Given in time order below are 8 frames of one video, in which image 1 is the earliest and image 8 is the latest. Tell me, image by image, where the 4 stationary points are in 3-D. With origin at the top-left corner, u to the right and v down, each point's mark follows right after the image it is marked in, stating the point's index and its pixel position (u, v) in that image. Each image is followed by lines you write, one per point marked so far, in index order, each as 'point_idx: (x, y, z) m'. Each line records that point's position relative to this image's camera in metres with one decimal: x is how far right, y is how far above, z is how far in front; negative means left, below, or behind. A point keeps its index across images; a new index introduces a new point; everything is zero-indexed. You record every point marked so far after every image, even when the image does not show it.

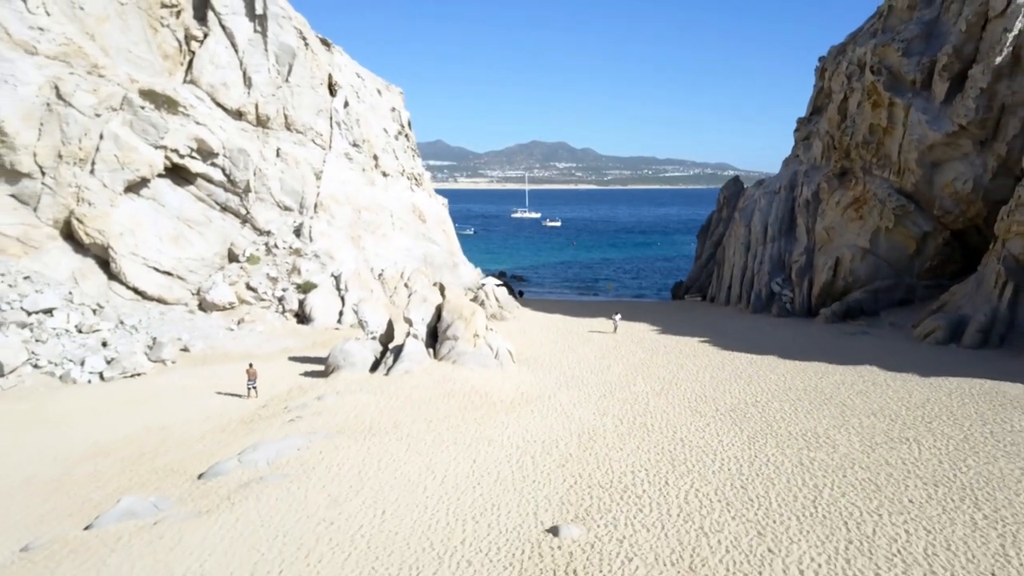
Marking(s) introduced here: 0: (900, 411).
0: (+9.2, -2.9, +16.6) m
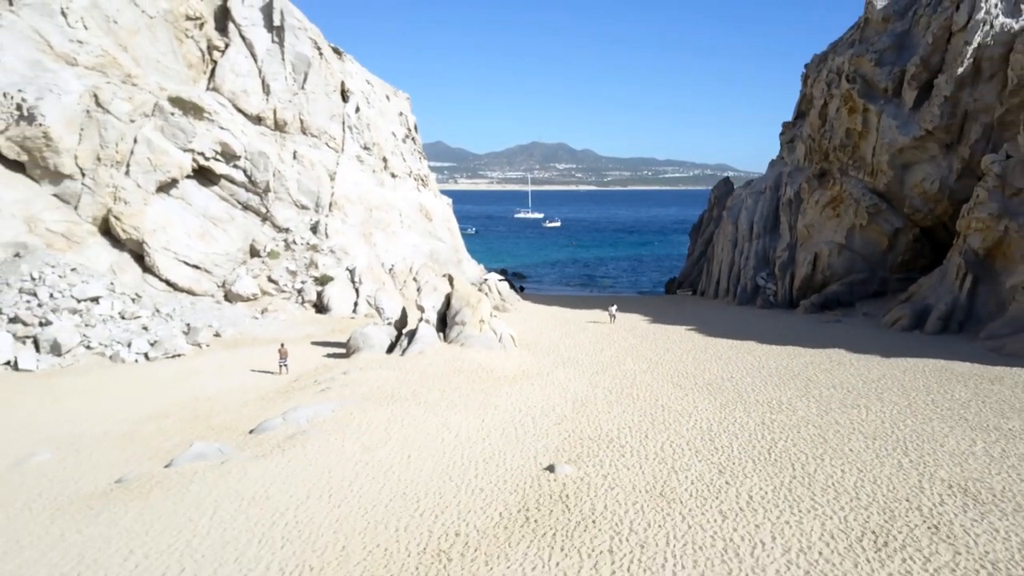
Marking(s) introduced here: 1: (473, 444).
0: (+9.2, -2.5, +18.8) m
1: (-0.7, -3.1, +13.7) m
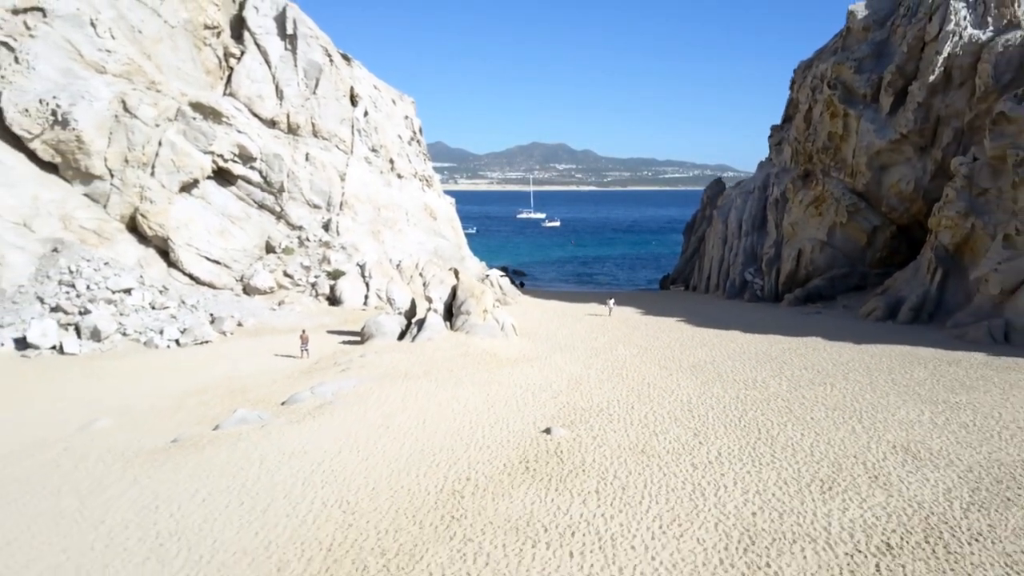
0: (+9.3, -2.3, +20.7) m
1: (-0.7, -2.8, +15.6) m
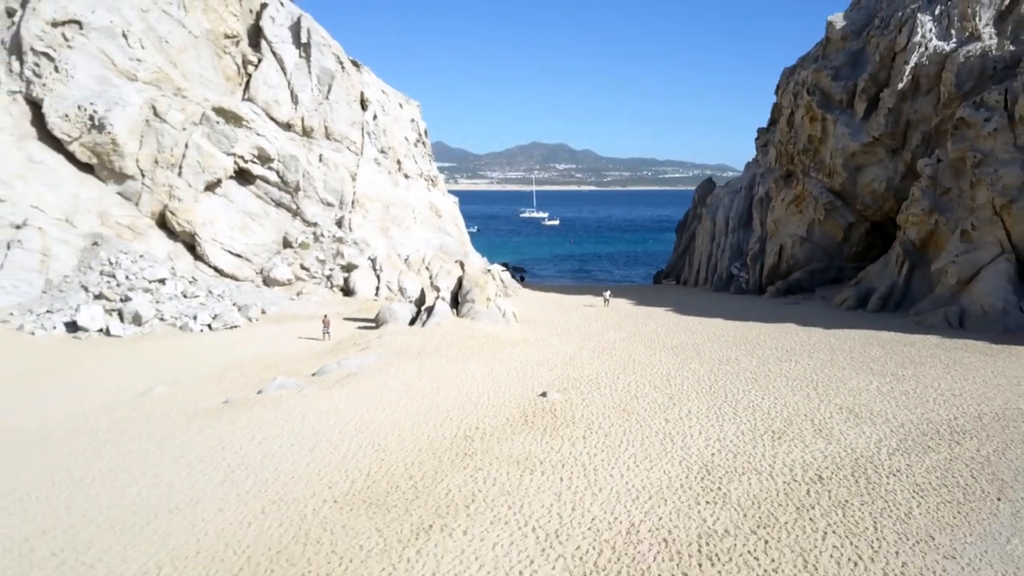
0: (+9.3, -1.9, +23.1) m
1: (-0.6, -2.4, +18.0) m
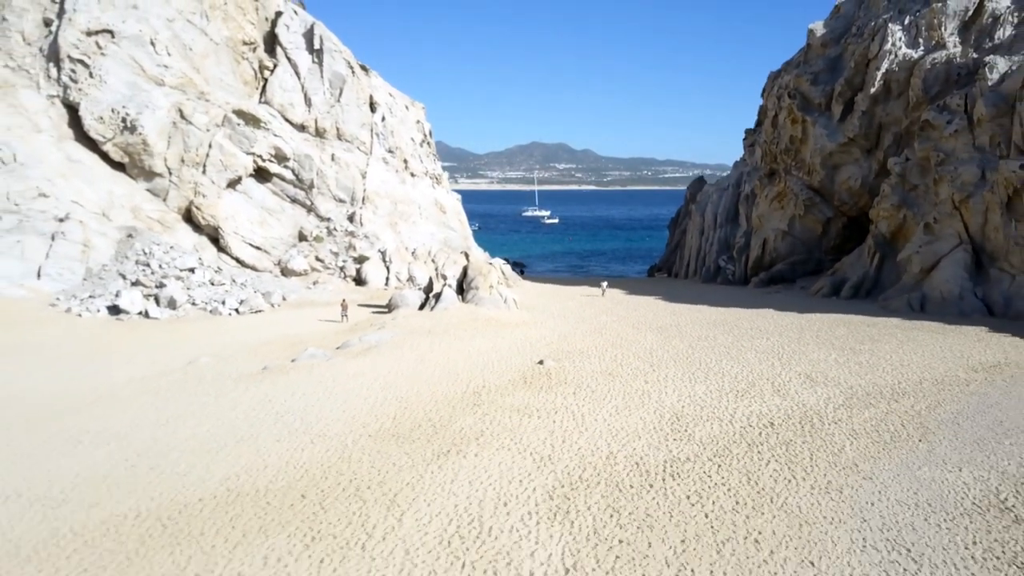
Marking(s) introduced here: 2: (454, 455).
0: (+9.3, -1.4, +25.5) m
1: (-0.6, -1.9, +20.5) m
2: (-1.0, -2.9, +12.4) m
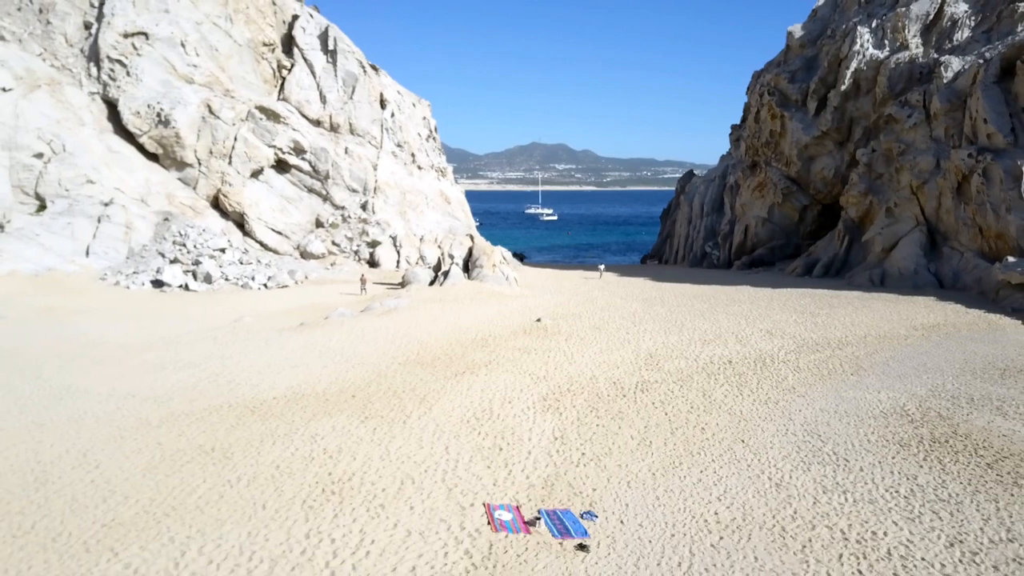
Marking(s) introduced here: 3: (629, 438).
0: (+9.4, -0.4, +28.6) m
1: (-0.6, -0.9, +23.6) m
2: (-1.0, -1.9, +15.5) m
3: (+2.1, -2.7, +12.4) m
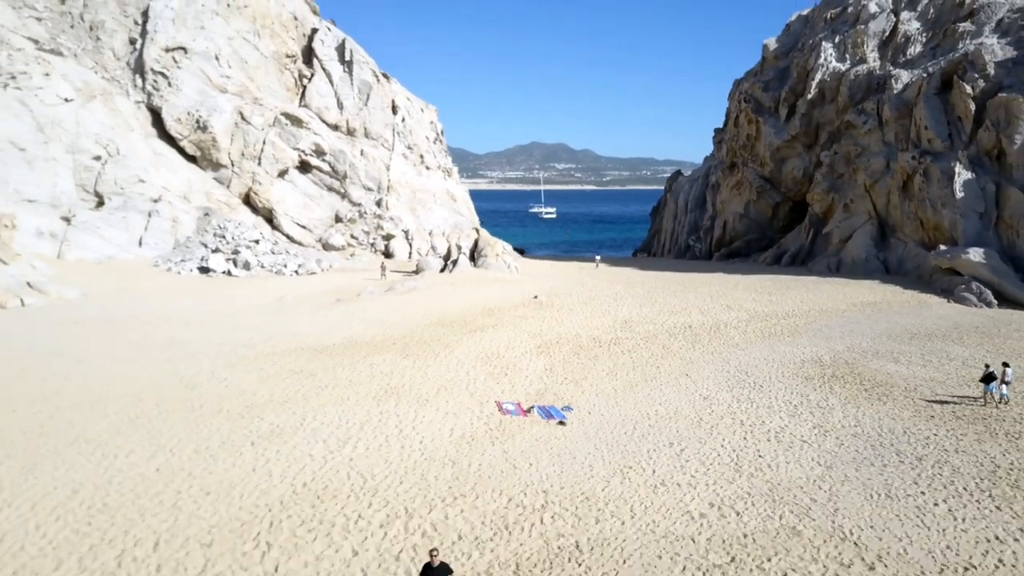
0: (+9.5, +0.3, +32.9) m
1: (-0.5, -0.2, +27.9) m
2: (-0.9, -1.2, +19.8) m
3: (+2.1, -2.0, +16.7) m
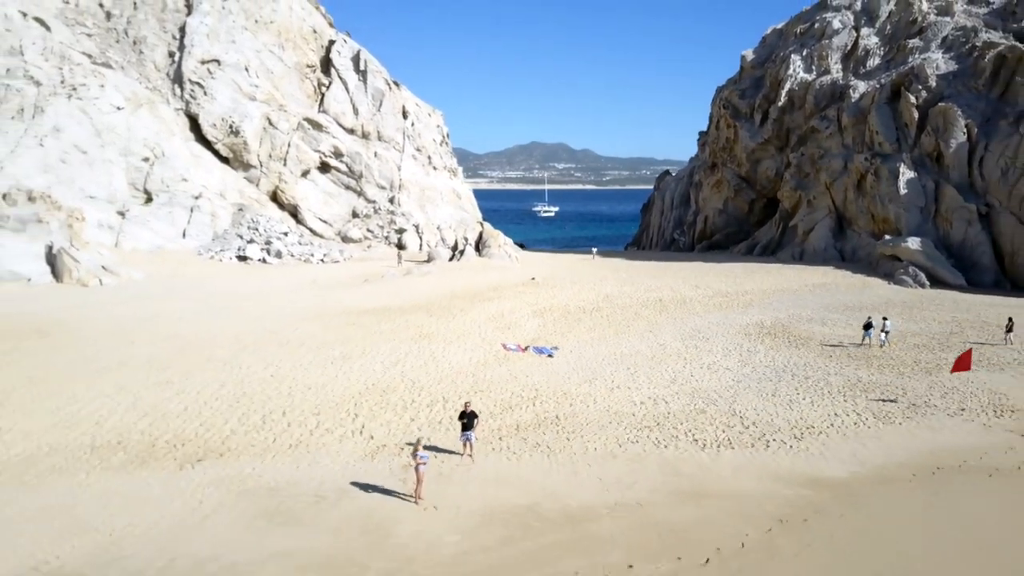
0: (+9.5, +1.1, +37.5) m
1: (-0.5, +0.6, +32.5) m
2: (-0.9, -0.5, +24.4) m
3: (+2.1, -1.2, +21.3) m
